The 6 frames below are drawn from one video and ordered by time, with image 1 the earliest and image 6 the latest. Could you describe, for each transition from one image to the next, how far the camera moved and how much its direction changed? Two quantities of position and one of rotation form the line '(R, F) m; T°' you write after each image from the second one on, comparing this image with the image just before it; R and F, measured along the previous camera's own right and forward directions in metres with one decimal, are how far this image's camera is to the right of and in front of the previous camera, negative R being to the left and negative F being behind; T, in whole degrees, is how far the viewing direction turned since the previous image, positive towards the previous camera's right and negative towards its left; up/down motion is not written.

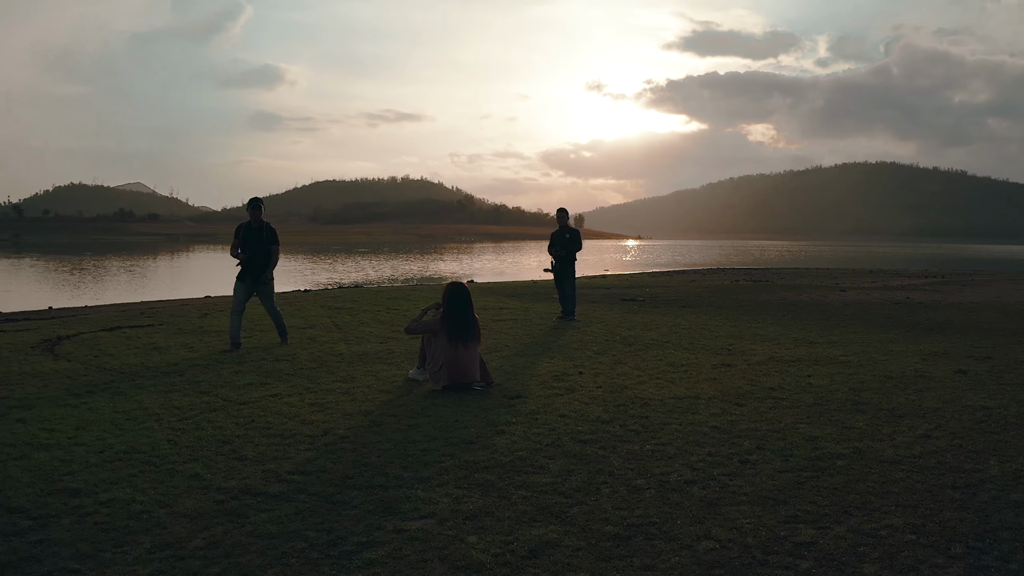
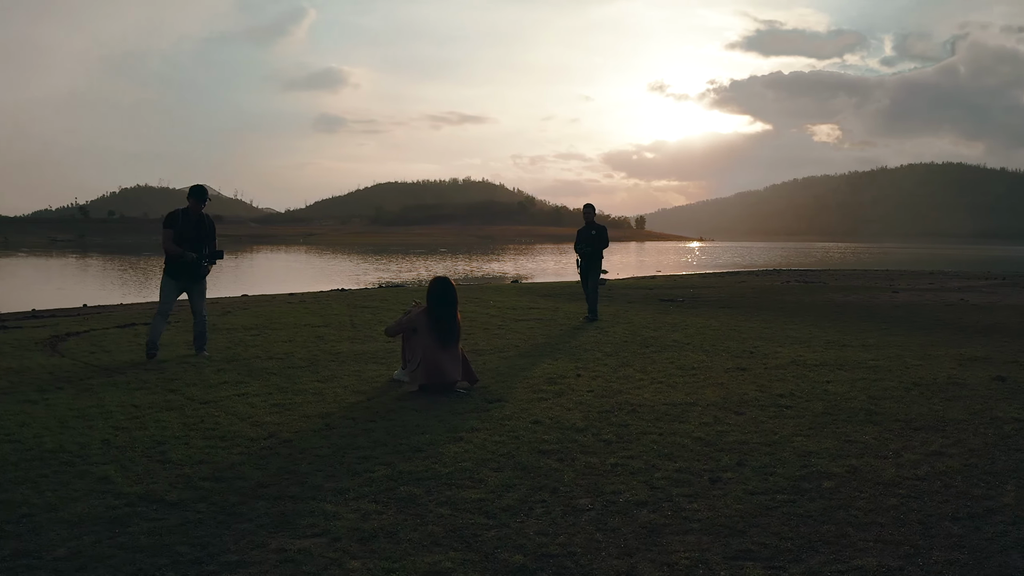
(+0.6, +0.7) m; -3°
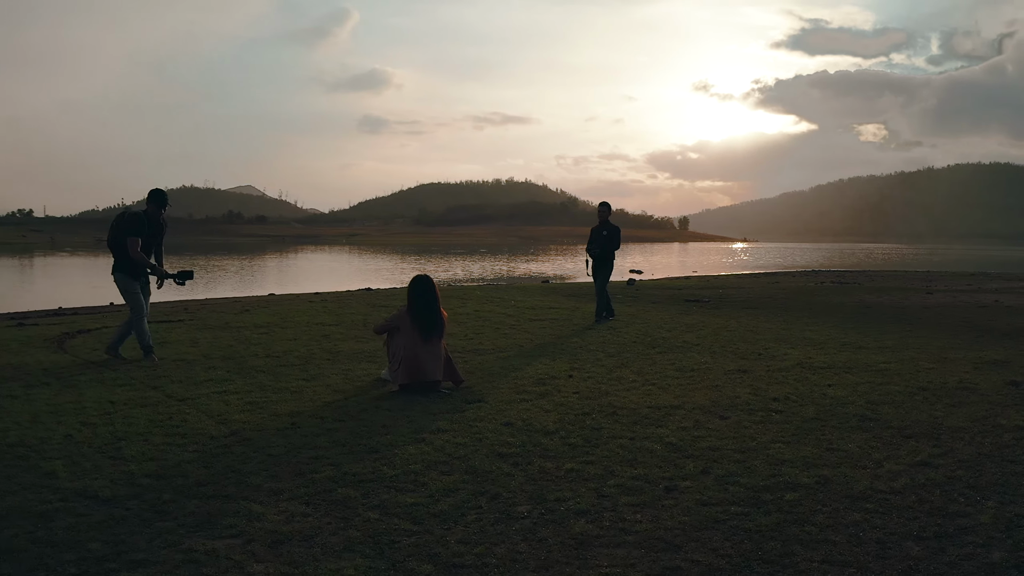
(+0.4, +0.3) m; -2°
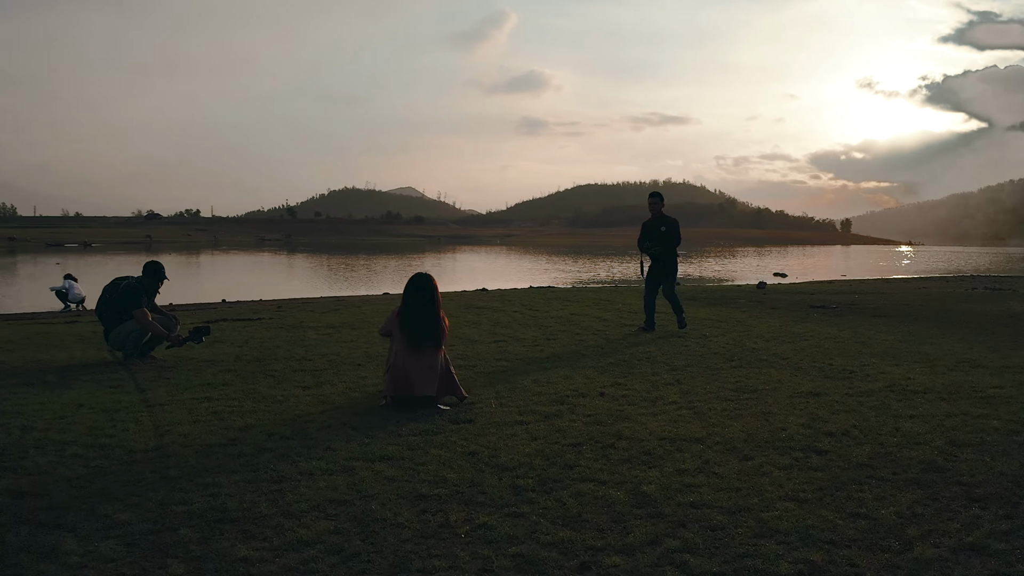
(+0.9, +1.3) m; -9°
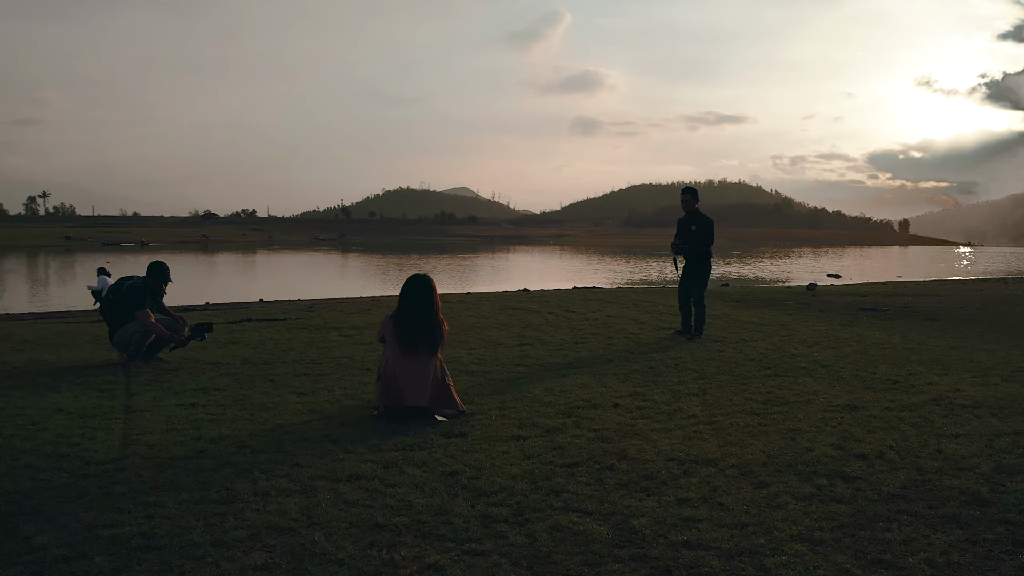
(+0.3, +0.6) m; -3°
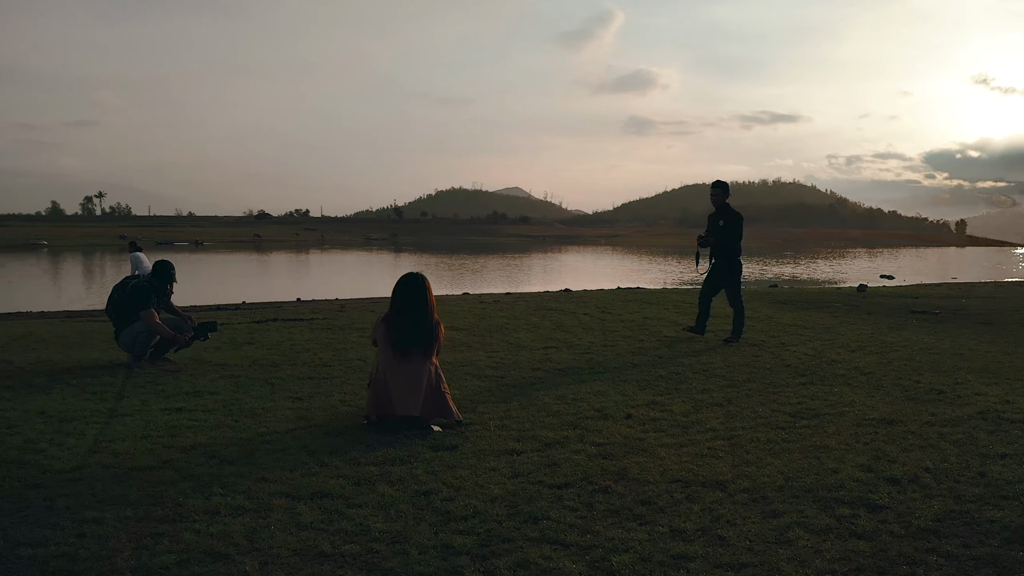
(+0.3, +0.5) m; -3°
